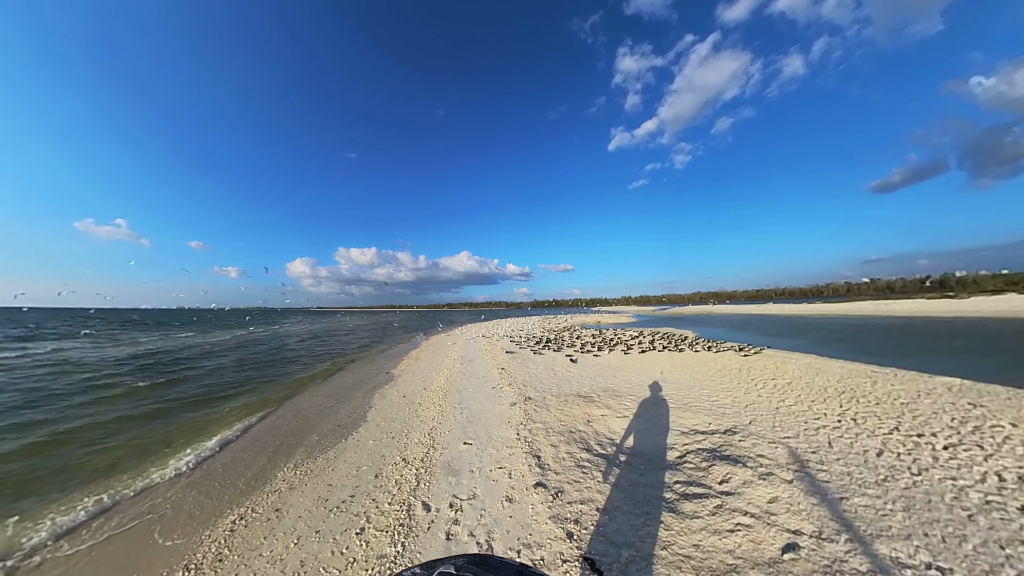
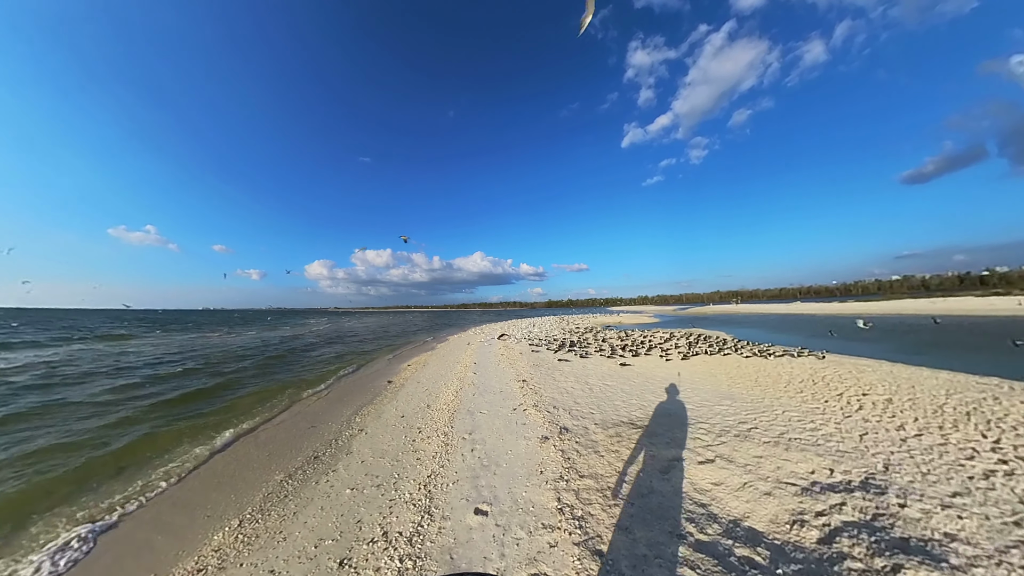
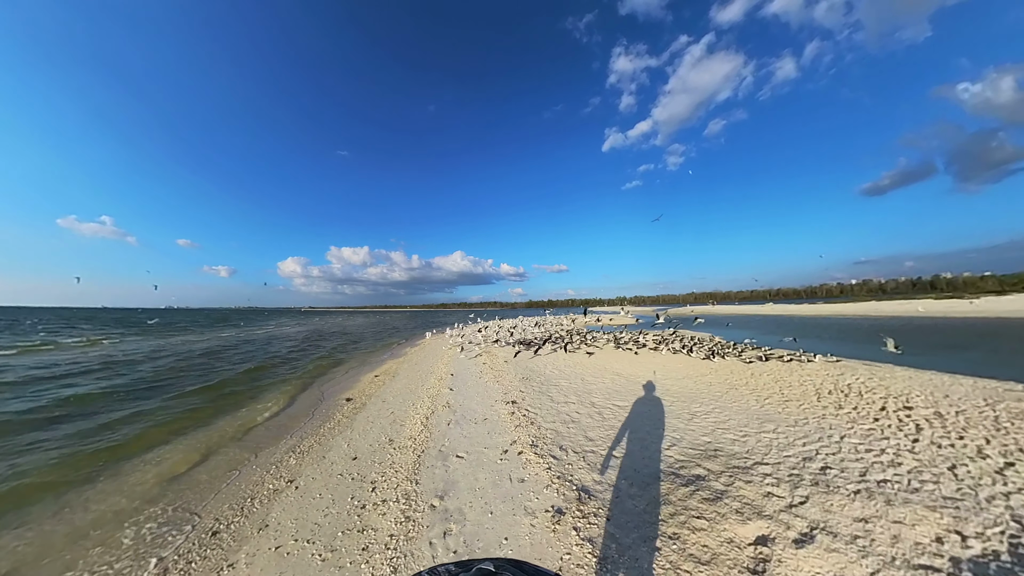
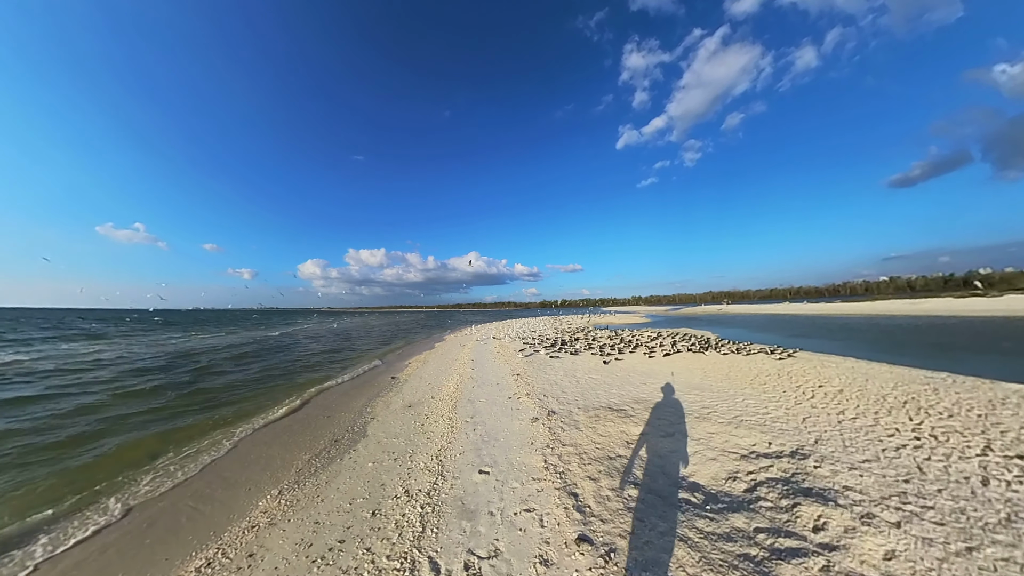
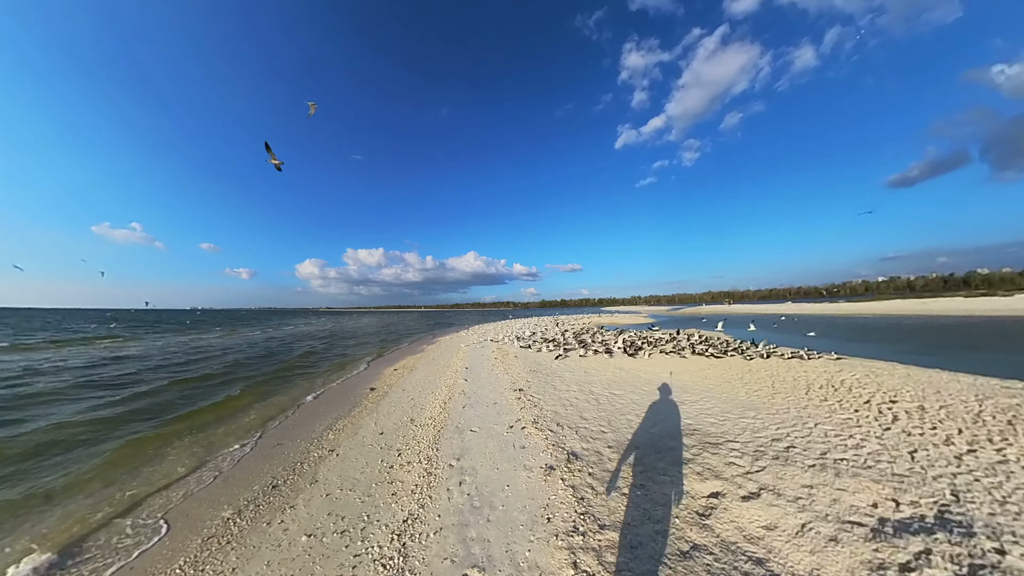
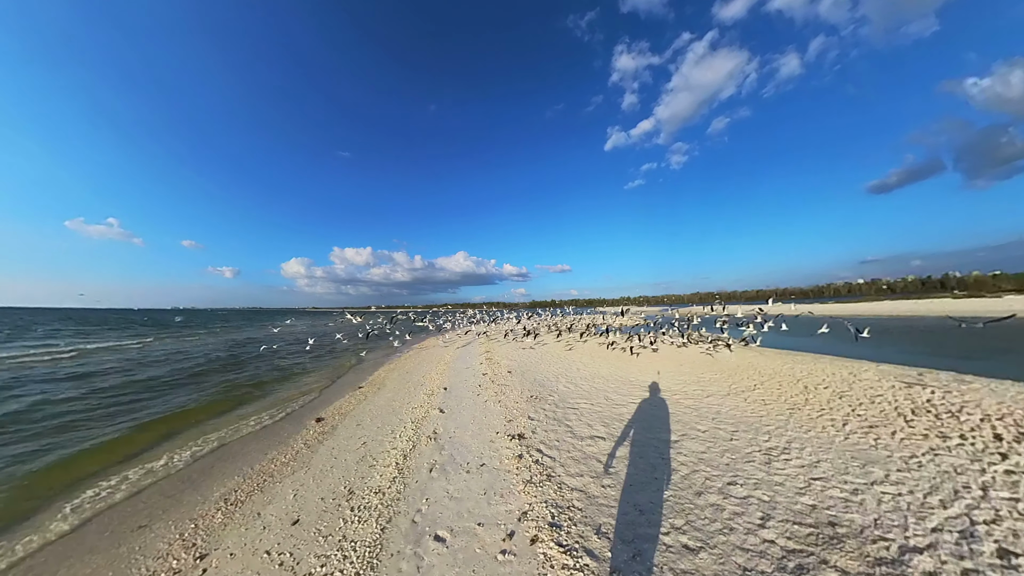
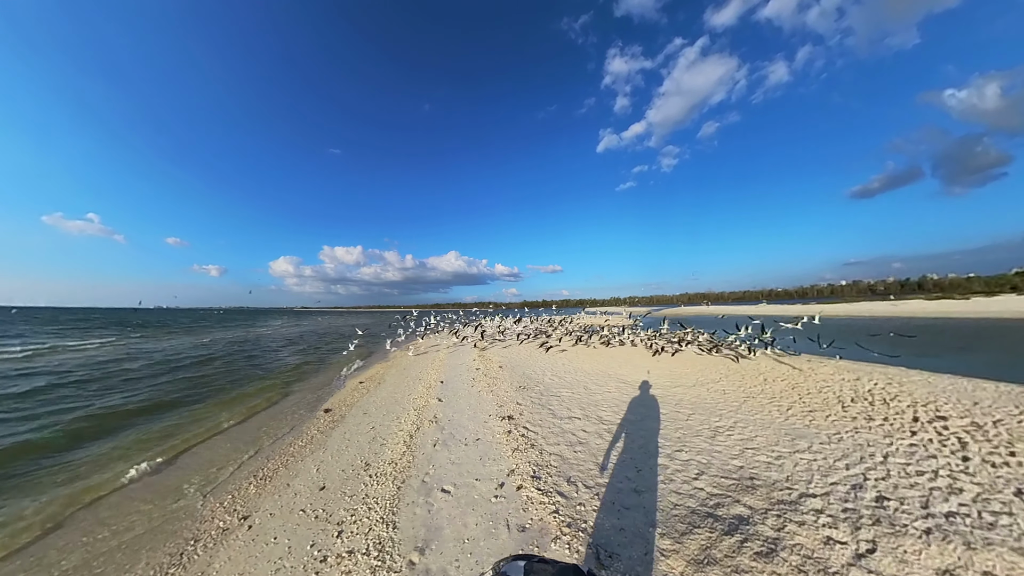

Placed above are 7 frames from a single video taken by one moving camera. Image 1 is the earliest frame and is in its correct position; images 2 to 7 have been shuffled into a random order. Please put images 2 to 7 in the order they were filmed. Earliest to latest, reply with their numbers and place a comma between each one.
4, 2, 5, 3, 7, 6
